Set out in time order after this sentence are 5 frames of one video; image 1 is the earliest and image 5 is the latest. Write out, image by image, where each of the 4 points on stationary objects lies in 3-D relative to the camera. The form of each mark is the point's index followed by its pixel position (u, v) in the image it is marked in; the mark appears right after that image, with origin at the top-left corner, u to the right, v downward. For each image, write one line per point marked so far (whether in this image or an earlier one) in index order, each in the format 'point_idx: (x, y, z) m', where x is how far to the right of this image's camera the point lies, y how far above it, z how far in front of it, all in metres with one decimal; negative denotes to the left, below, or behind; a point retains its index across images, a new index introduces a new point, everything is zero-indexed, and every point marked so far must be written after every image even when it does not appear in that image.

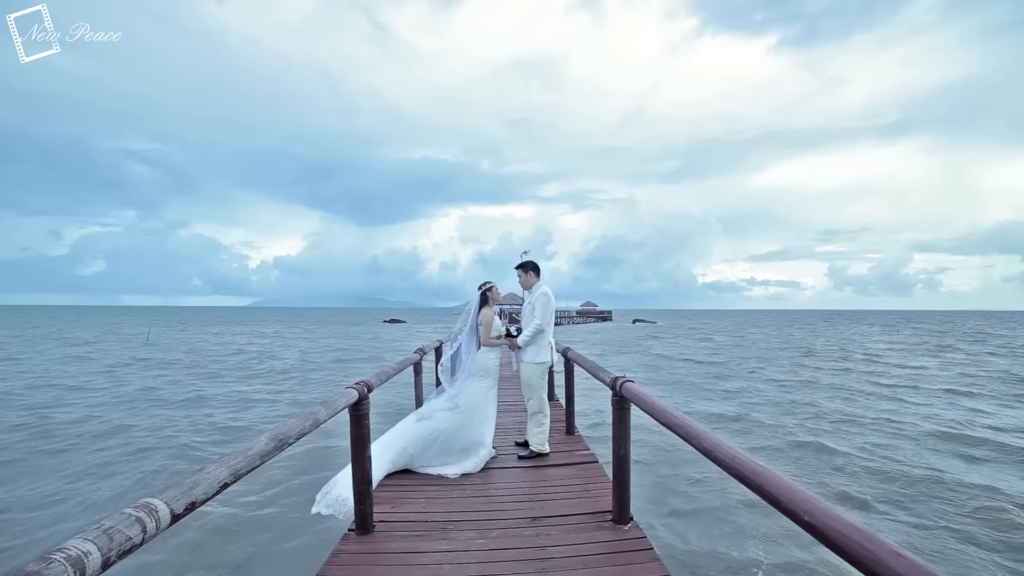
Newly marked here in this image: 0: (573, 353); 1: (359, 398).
0: (+0.6, -0.7, +5.3) m
1: (-1.0, -0.7, +3.3) m
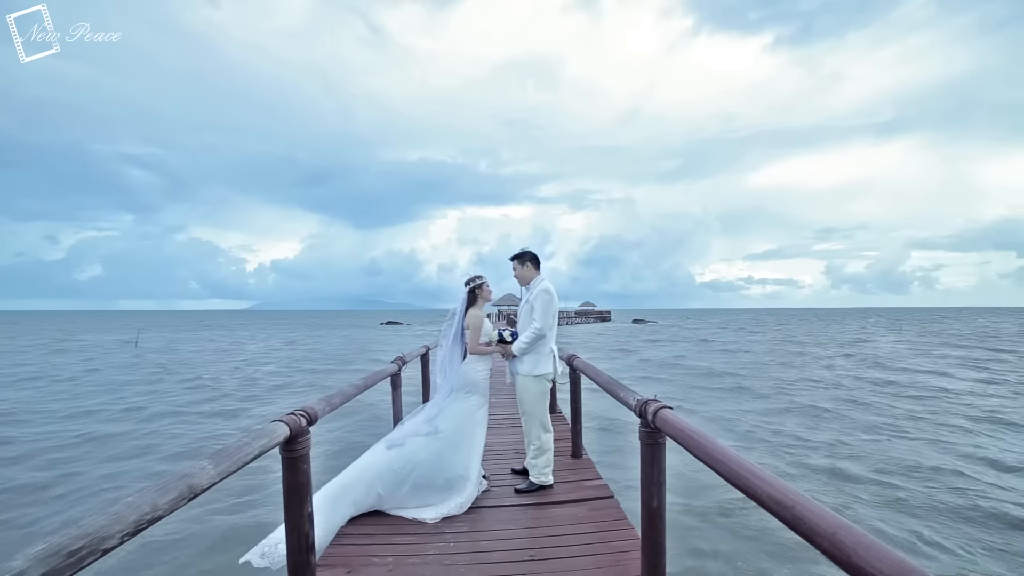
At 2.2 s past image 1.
0: (+0.6, -0.6, +4.5) m
1: (-1.0, -0.7, +2.4) m
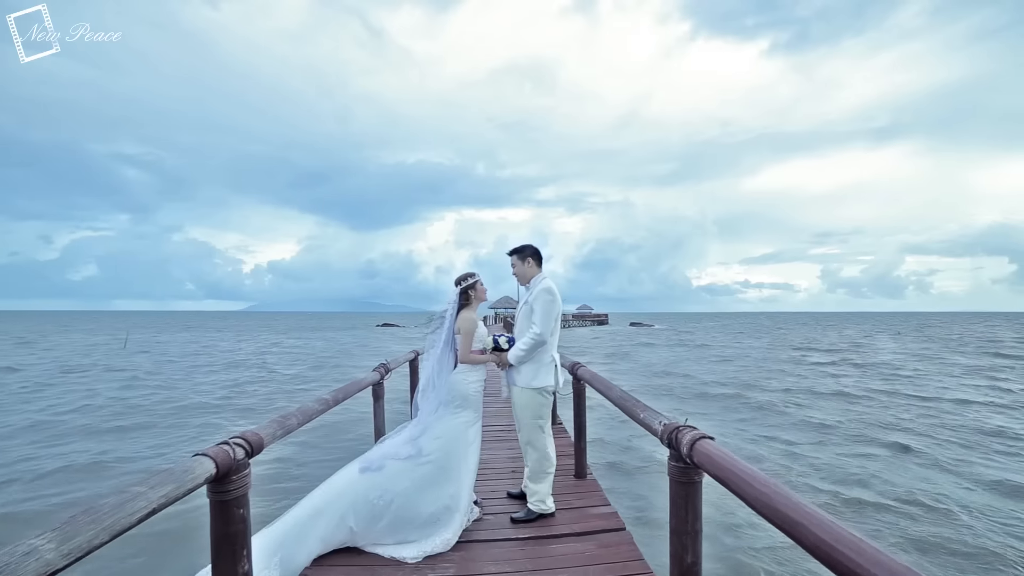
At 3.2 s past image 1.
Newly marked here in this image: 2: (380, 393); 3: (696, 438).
0: (+0.6, -0.6, +3.9) m
1: (-1.0, -0.6, +1.8) m
2: (-1.1, -0.9, +4.5) m
3: (+0.7, -0.6, +1.9) m
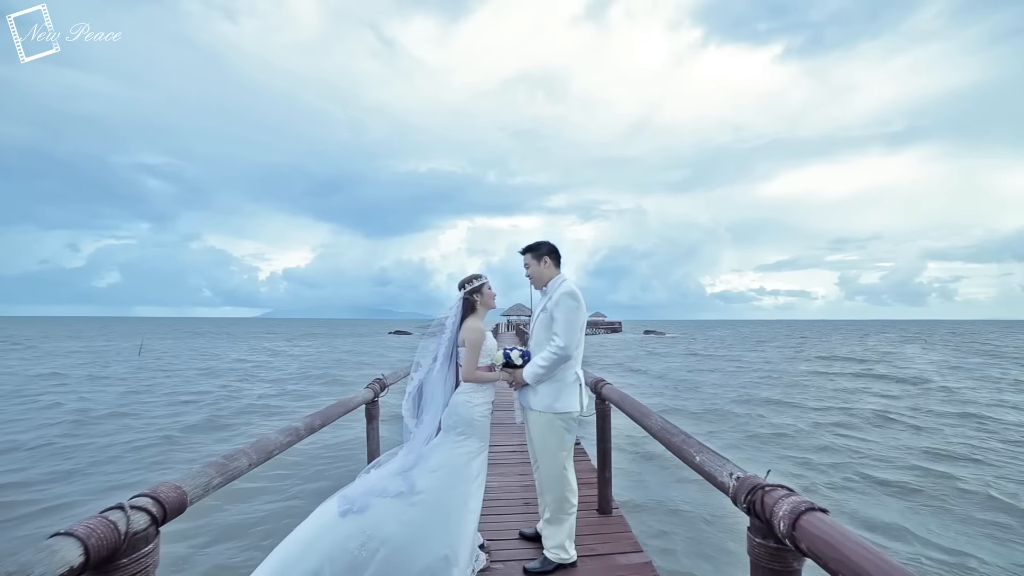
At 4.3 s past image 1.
0: (+0.6, -0.7, +3.3) m
1: (-1.0, -0.6, +1.3) m
2: (-1.0, -0.9, +3.9) m
3: (+0.7, -0.6, +1.3) m
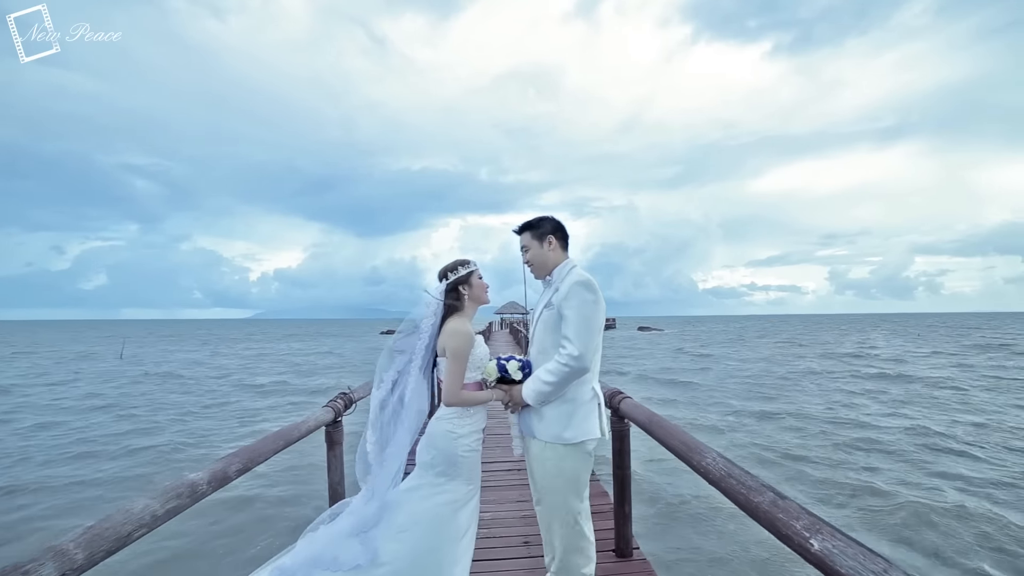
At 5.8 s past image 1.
0: (+0.6, -0.6, +2.6) m
1: (-1.0, -0.6, +0.5) m
2: (-1.1, -0.9, +3.2) m
3: (+0.7, -0.5, +0.6) m
